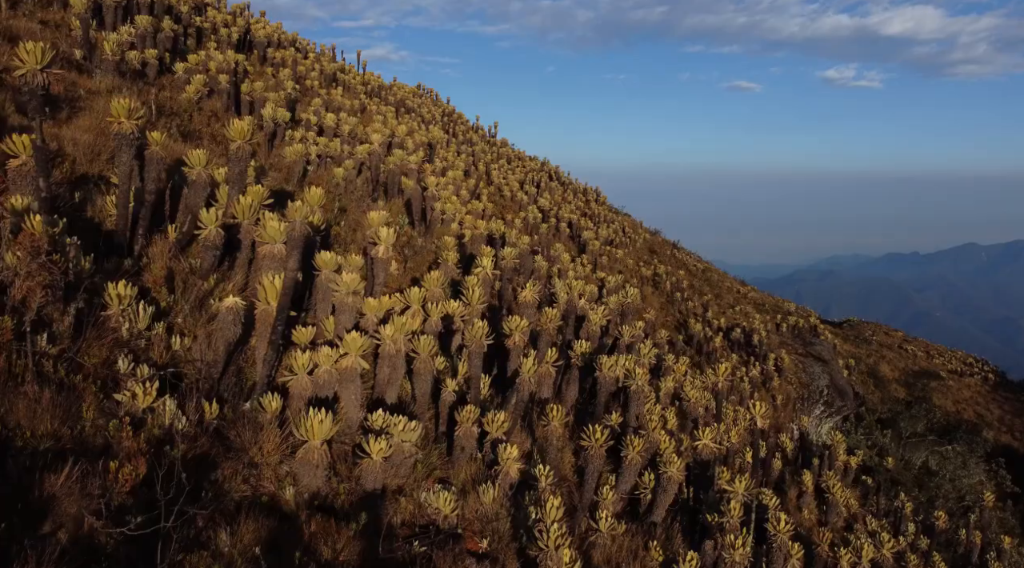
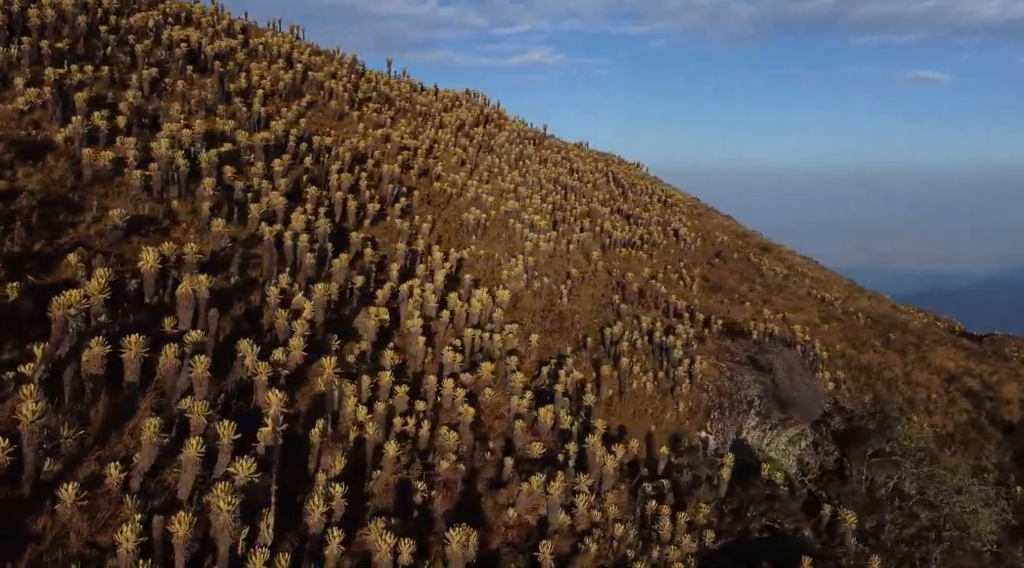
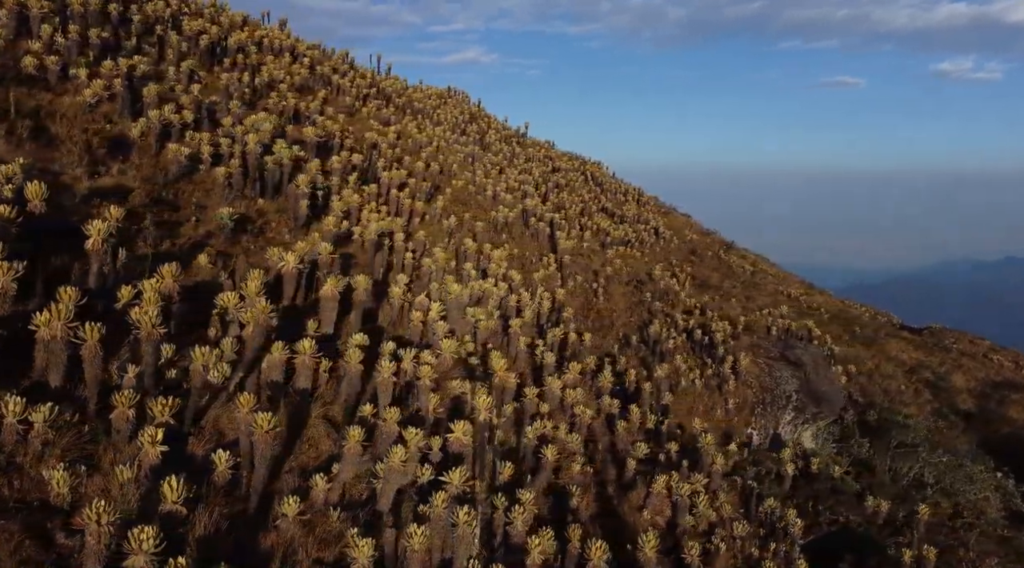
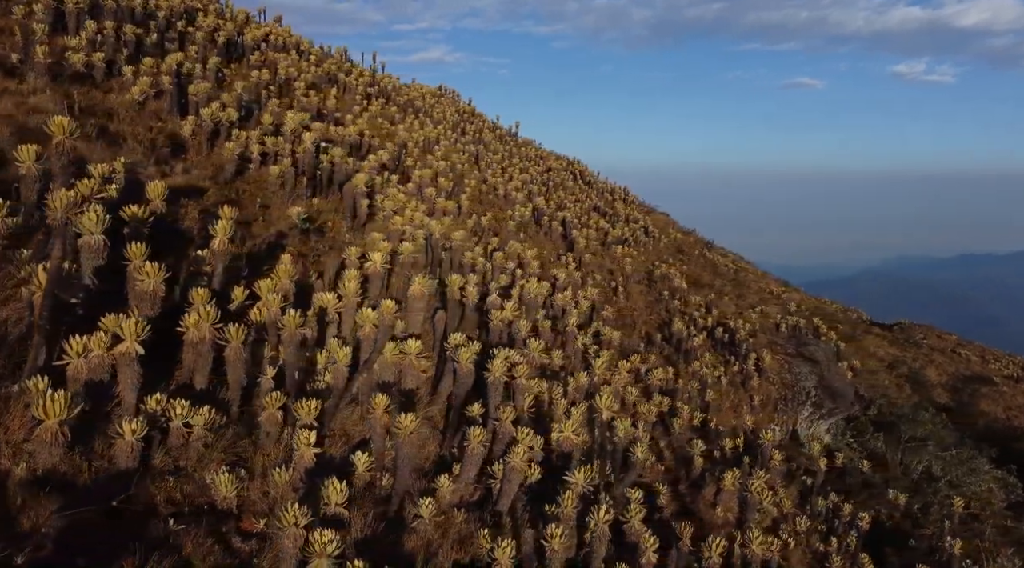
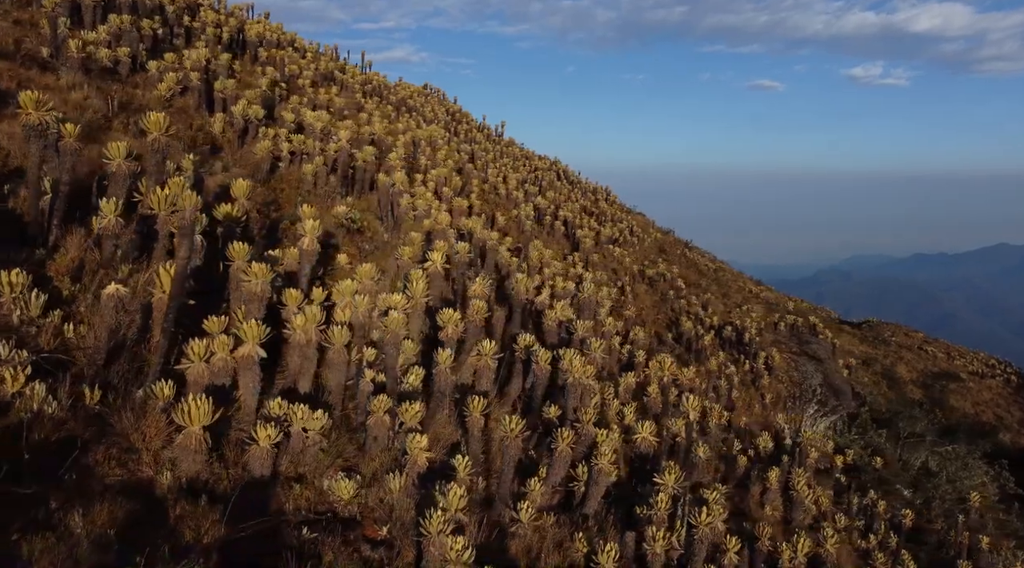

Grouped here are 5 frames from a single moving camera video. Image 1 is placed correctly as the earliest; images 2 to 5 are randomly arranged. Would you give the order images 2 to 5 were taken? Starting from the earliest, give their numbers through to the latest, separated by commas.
5, 4, 3, 2
